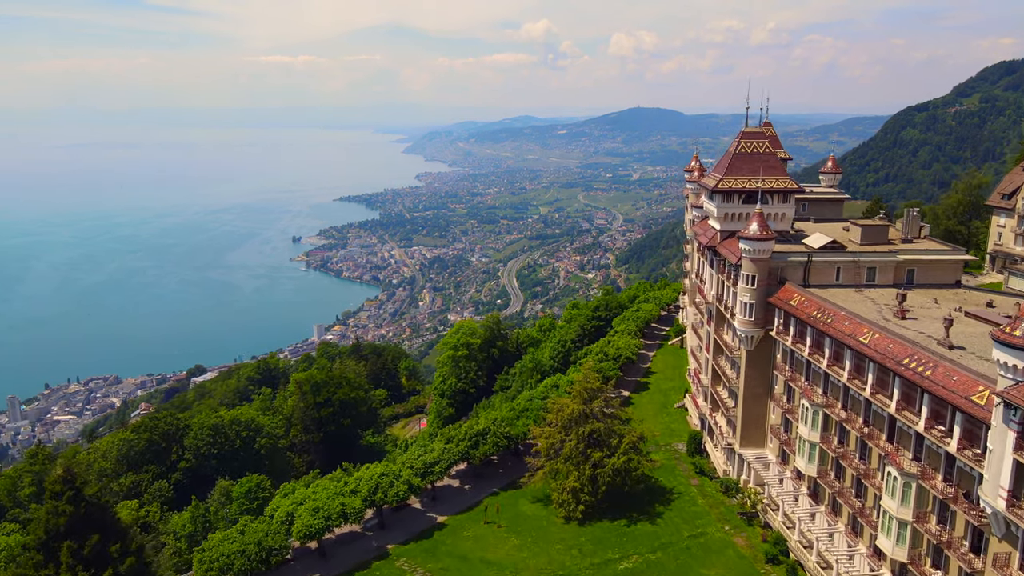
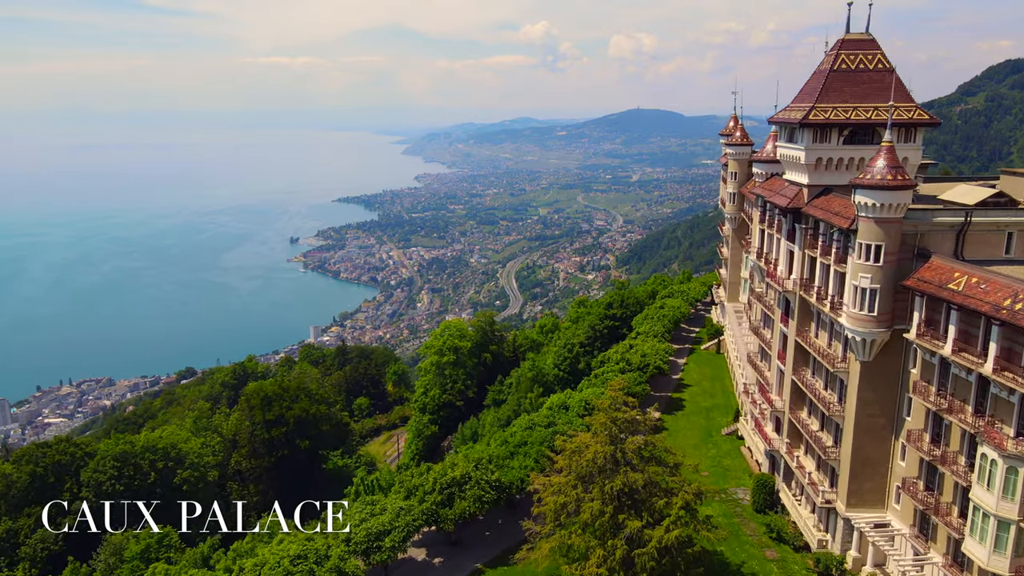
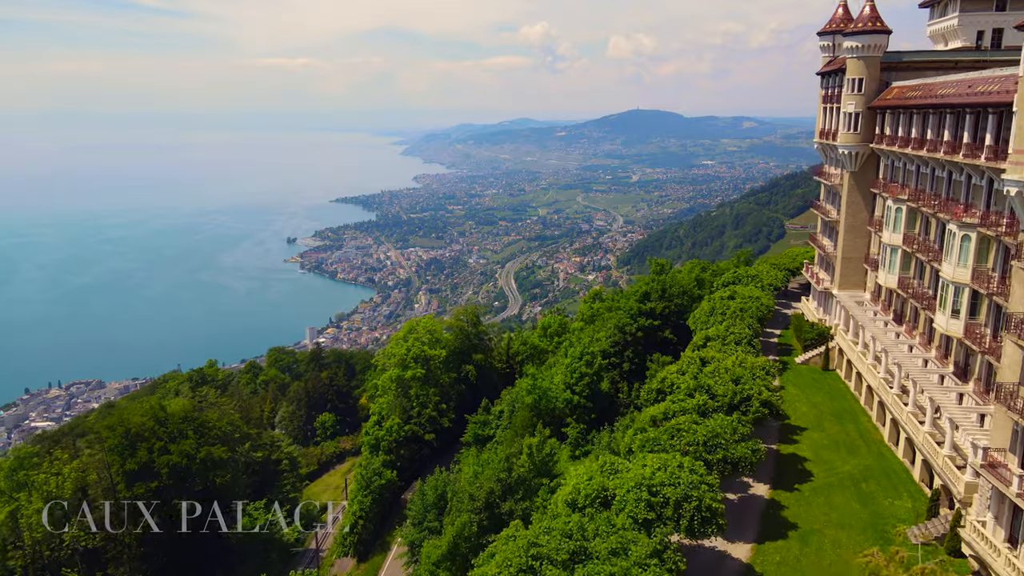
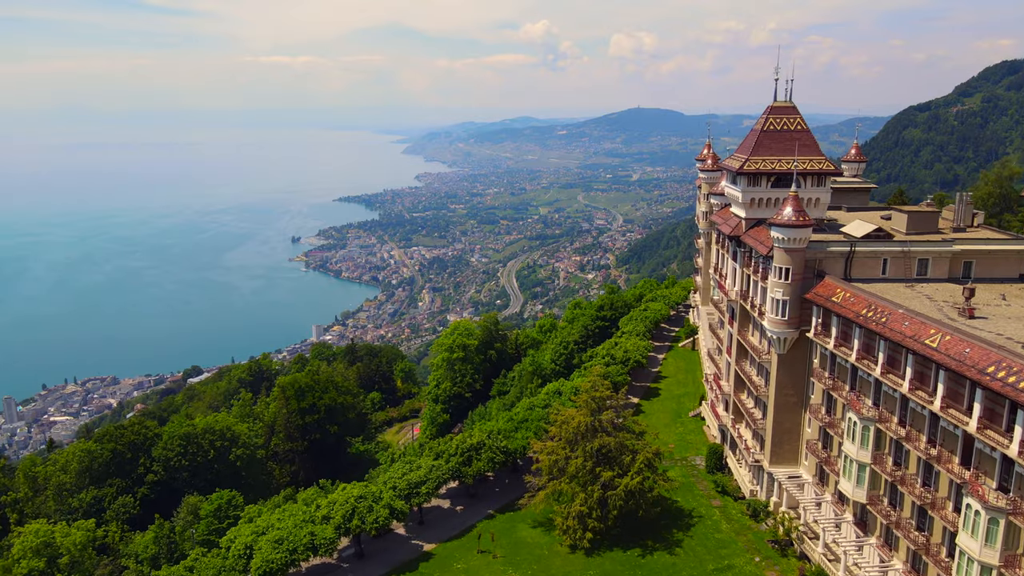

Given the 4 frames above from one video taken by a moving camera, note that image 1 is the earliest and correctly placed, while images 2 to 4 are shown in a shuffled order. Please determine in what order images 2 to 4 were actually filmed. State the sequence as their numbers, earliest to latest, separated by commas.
4, 2, 3
